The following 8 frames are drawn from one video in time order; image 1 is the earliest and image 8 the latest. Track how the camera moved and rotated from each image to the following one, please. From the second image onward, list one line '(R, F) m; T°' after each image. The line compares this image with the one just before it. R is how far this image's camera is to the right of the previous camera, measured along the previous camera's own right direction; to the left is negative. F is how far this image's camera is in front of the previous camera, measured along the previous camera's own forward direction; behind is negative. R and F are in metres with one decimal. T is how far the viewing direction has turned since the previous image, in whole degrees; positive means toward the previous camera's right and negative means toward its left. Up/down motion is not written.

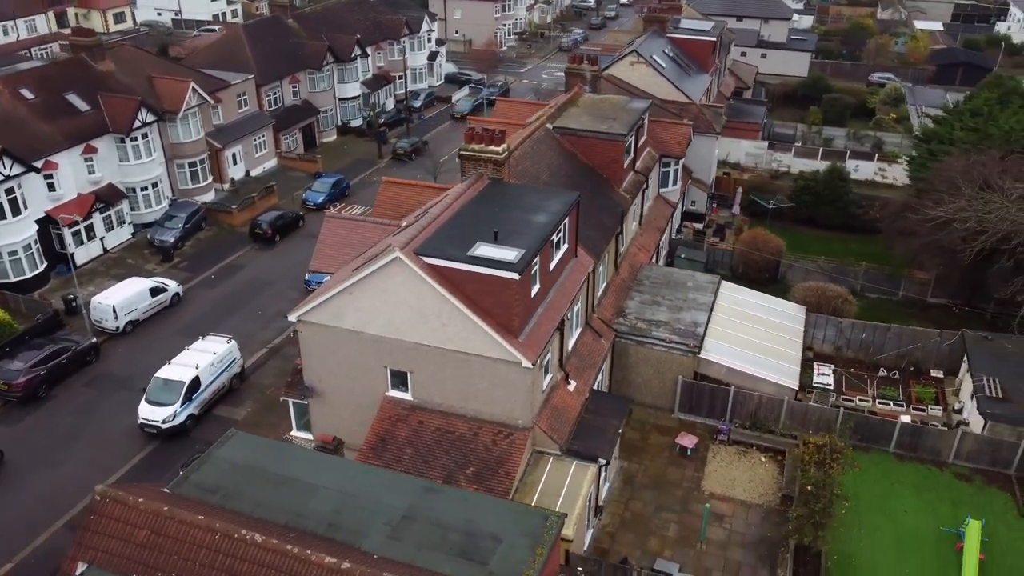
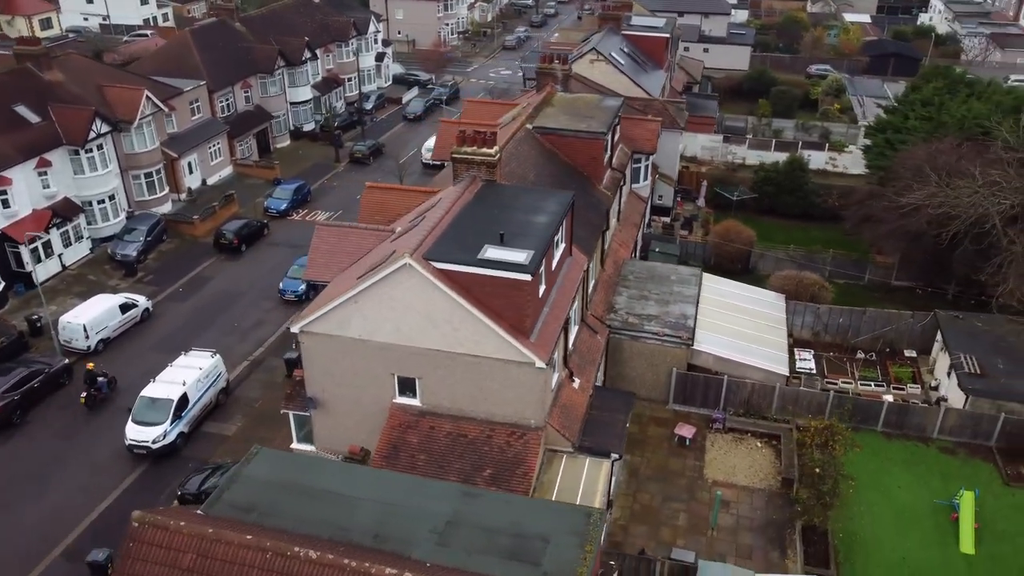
(-1.9, -0.1) m; +4°
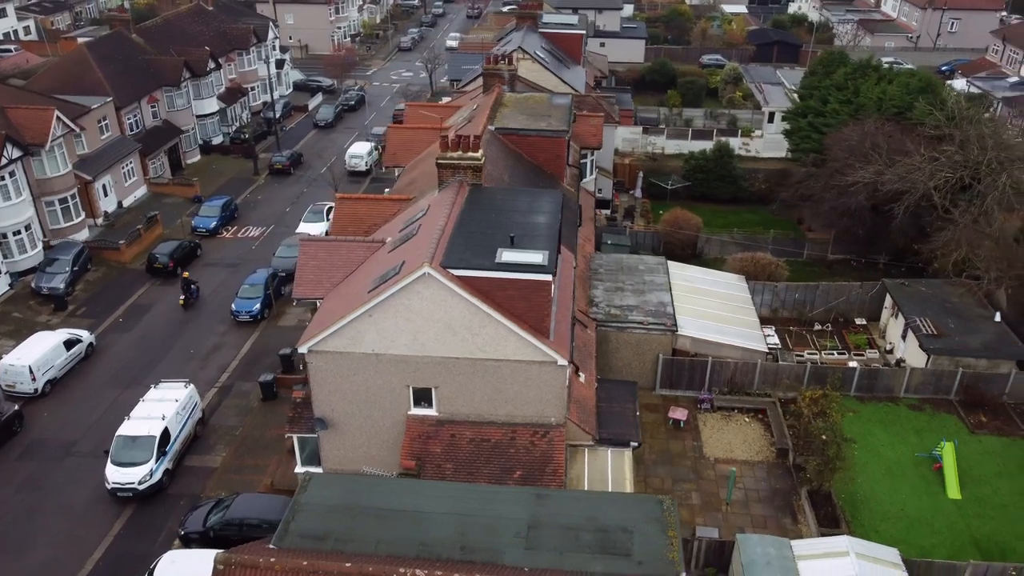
(-3.5, +0.1) m; +8°
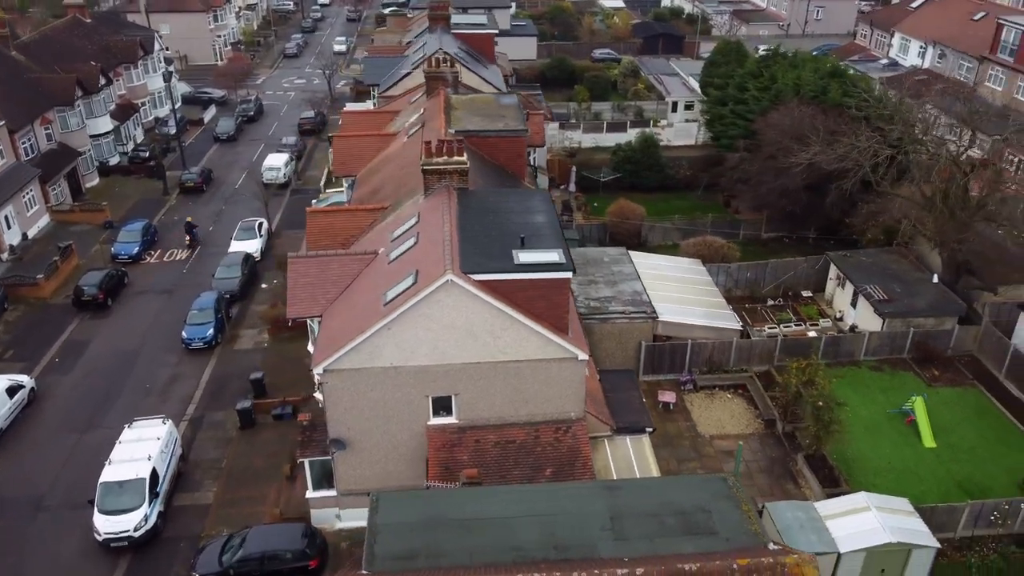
(-3.8, +0.2) m; +9°
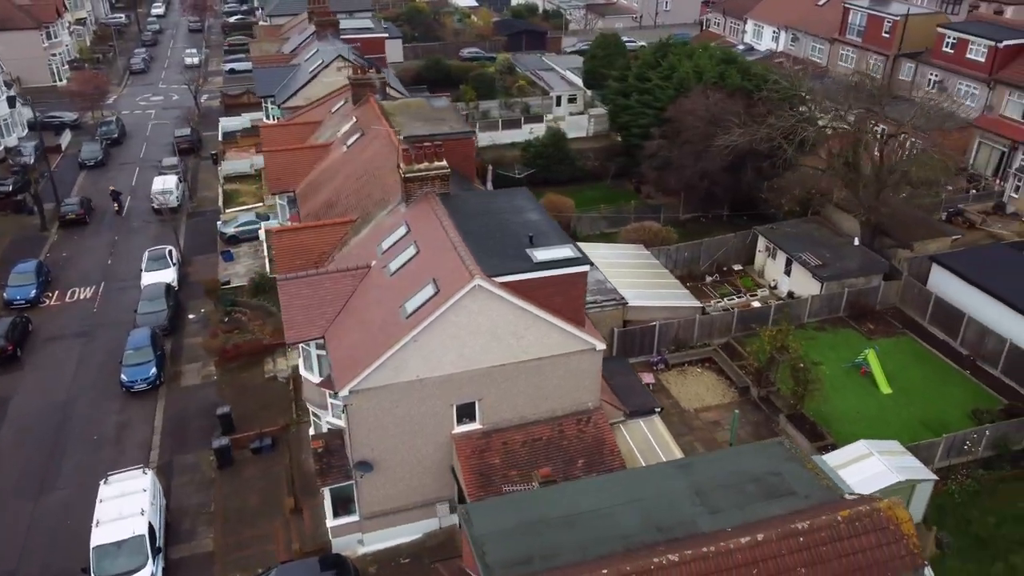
(-4.6, +0.3) m; +11°
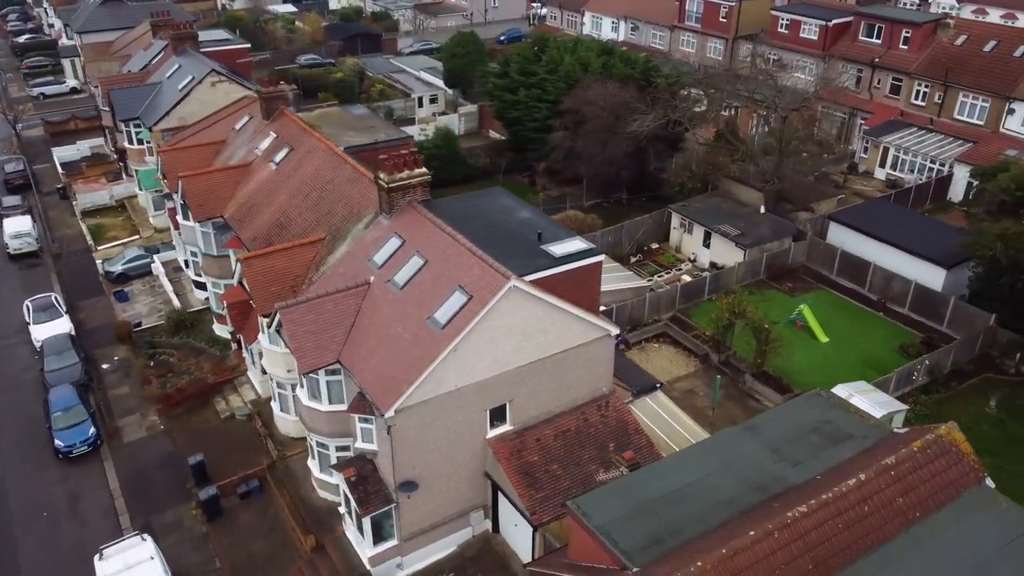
(-5.5, +0.5) m; +13°
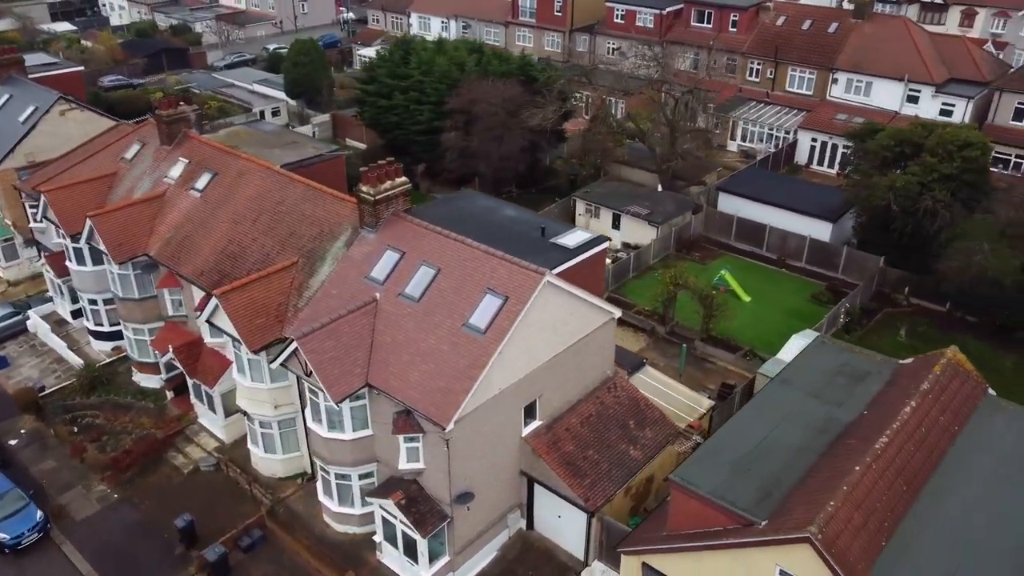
(-6.0, +0.6) m; +14°
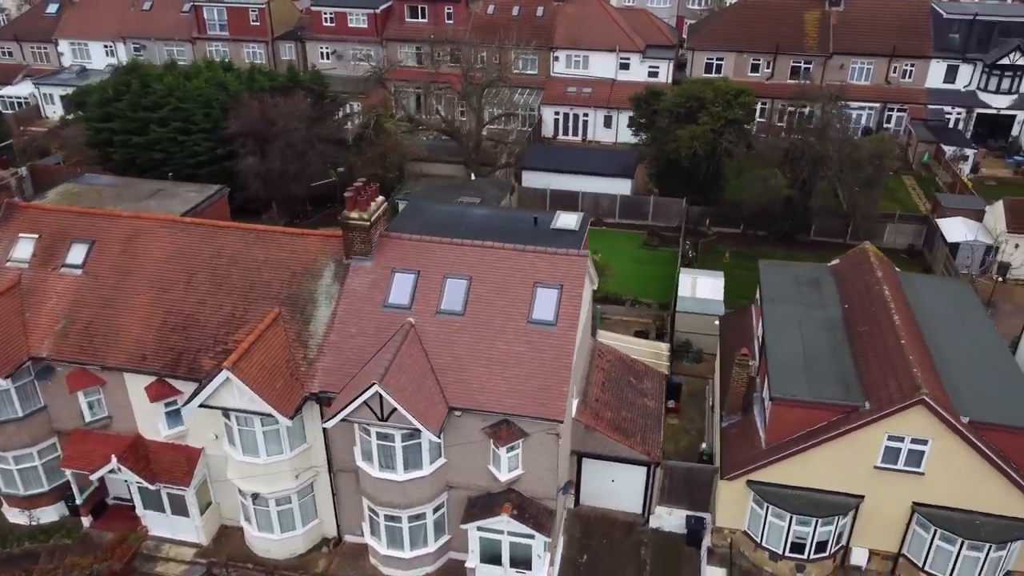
(-10.6, +2.2) m; +26°
